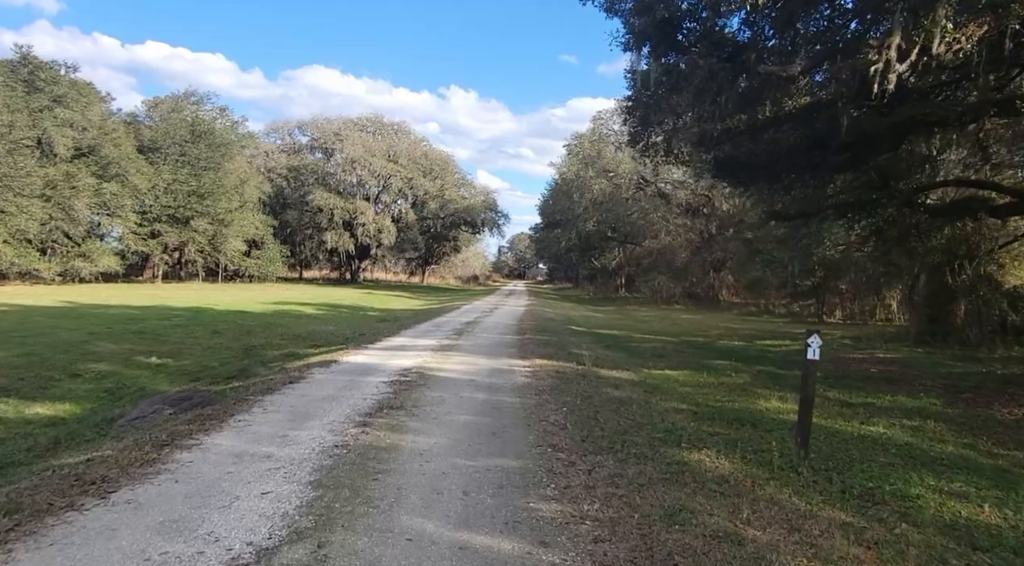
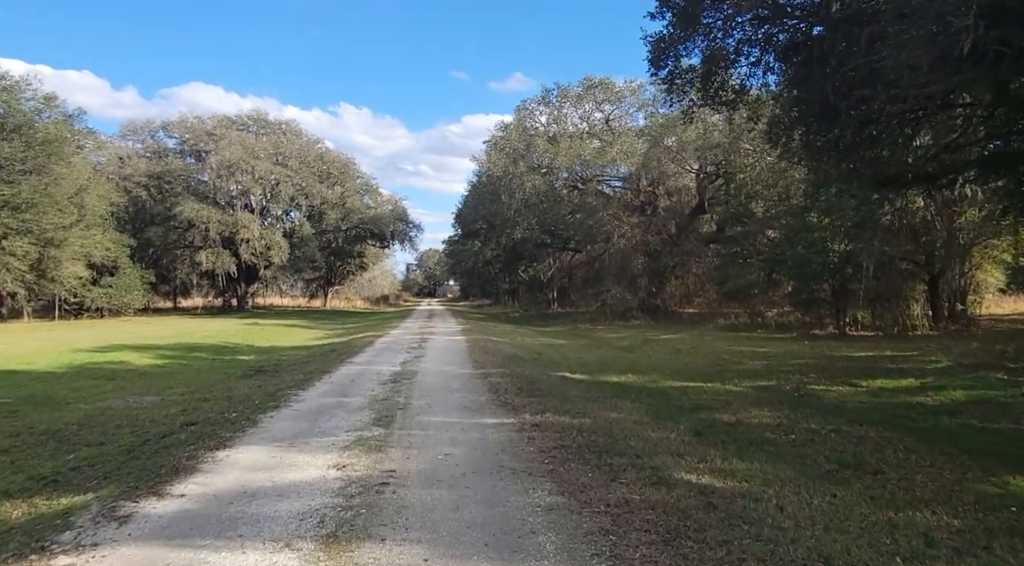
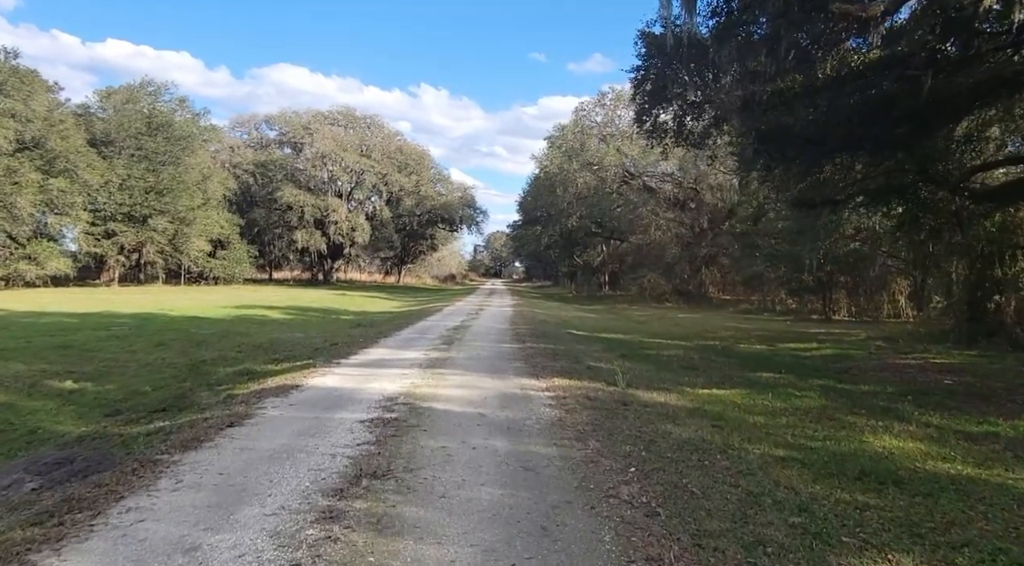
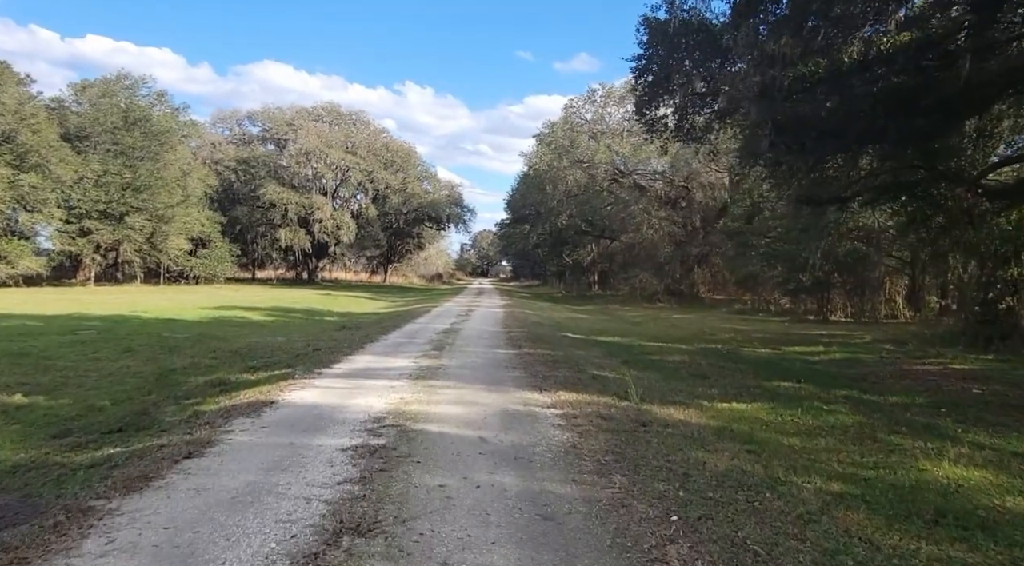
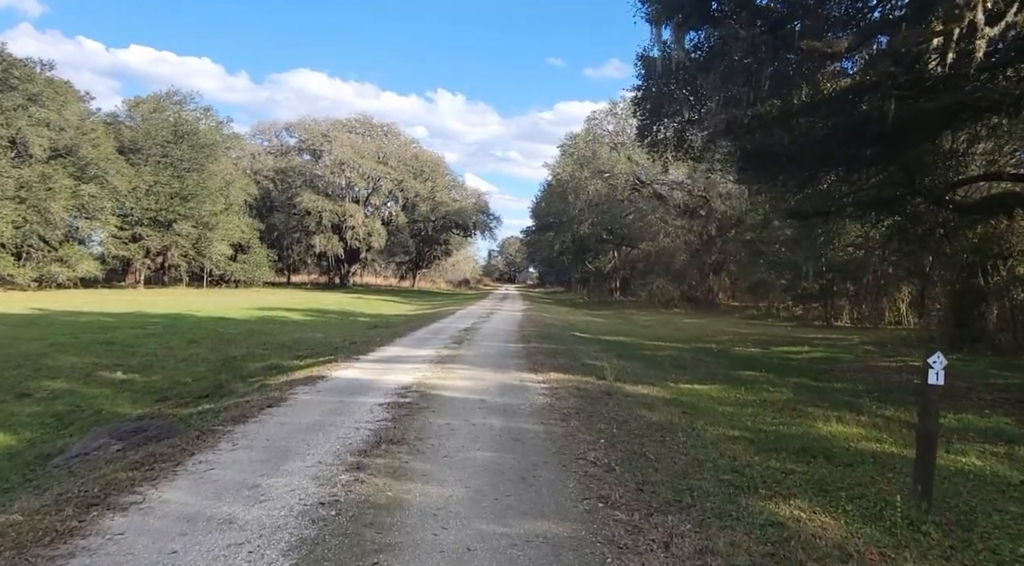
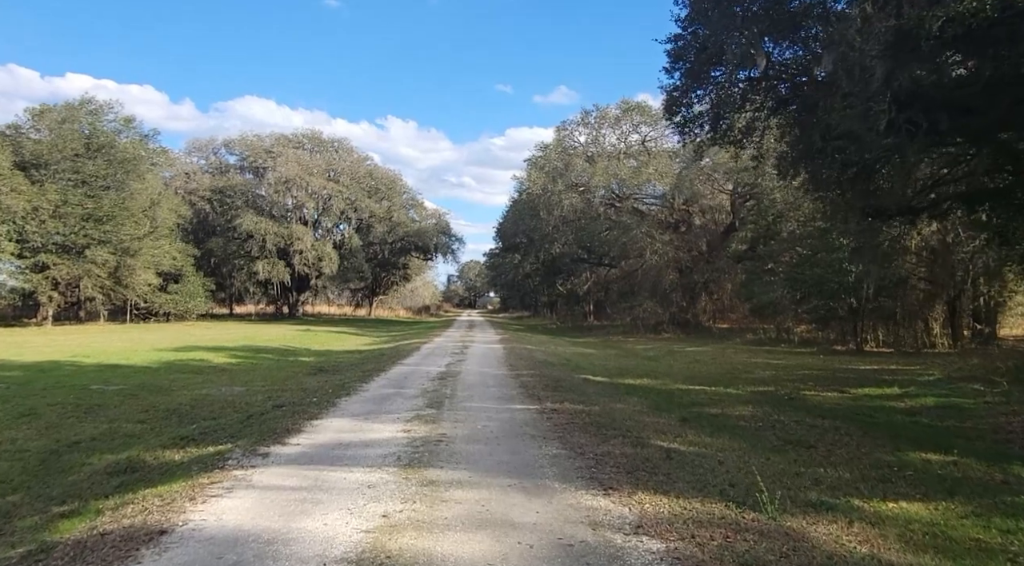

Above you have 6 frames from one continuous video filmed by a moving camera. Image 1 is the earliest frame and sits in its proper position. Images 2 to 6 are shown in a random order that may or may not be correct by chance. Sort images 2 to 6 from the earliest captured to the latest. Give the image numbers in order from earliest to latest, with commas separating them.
5, 3, 4, 6, 2
